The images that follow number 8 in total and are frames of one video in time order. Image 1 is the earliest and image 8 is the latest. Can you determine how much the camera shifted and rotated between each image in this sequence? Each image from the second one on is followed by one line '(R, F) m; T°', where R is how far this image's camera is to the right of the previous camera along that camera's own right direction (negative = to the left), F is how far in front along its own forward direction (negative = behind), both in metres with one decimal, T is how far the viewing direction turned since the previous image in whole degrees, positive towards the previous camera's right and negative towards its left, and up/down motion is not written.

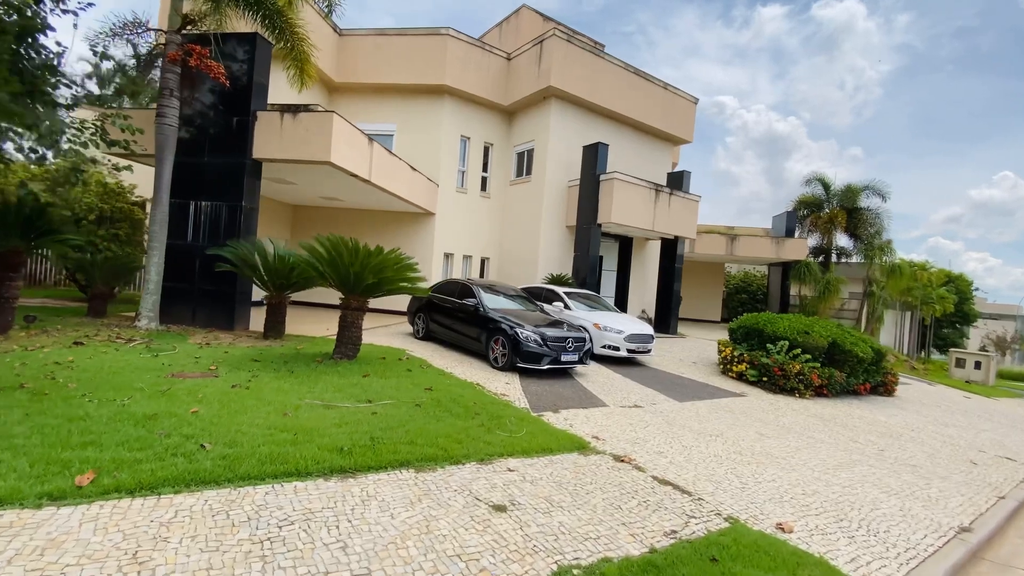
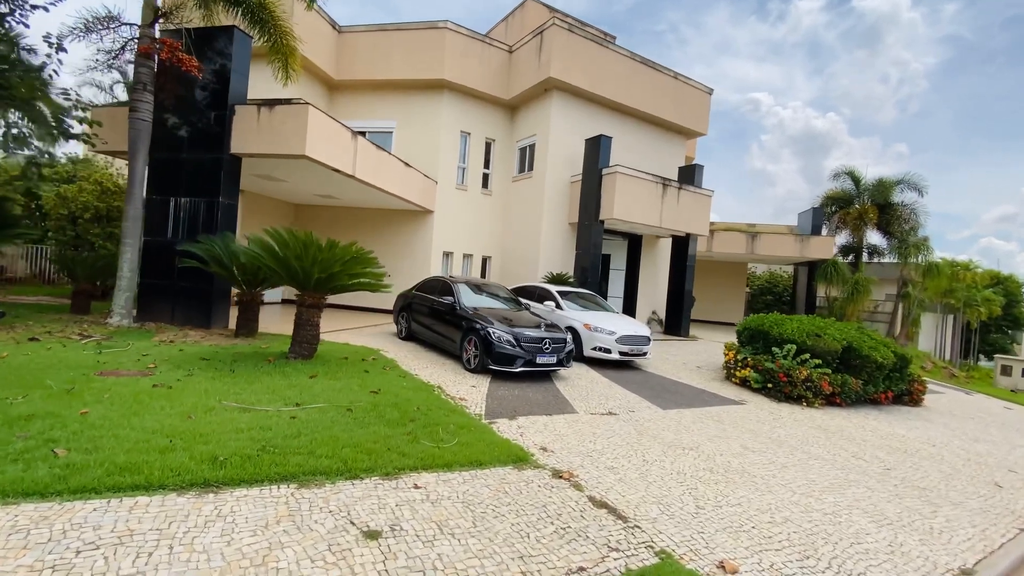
(+0.9, +0.6) m; -3°
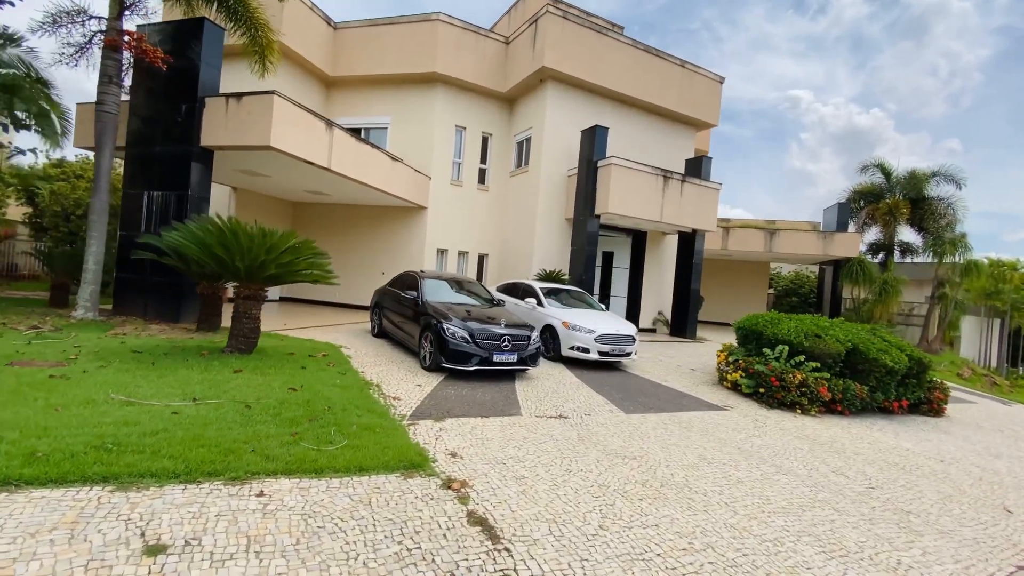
(+1.2, +0.6) m; -4°
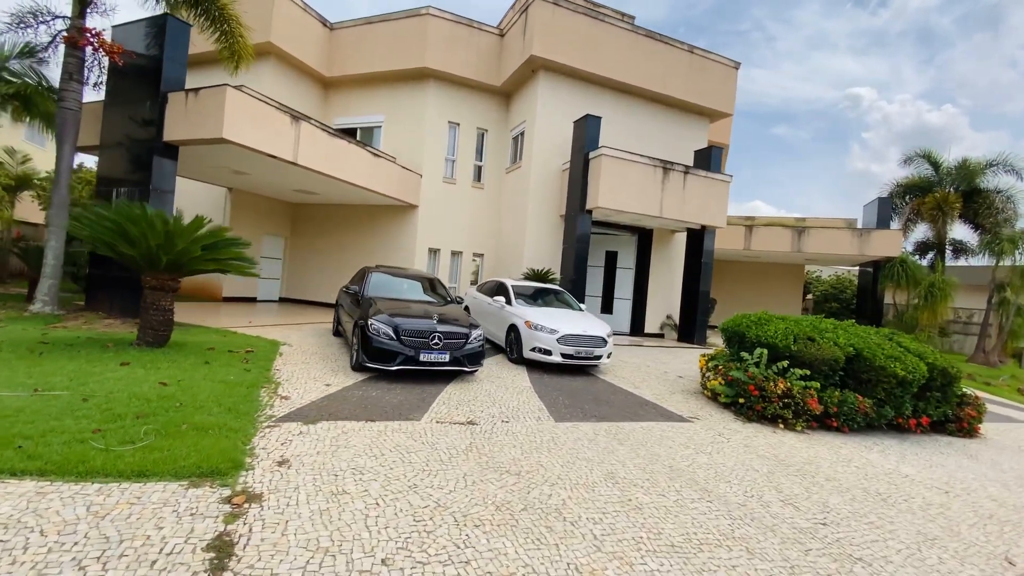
(+1.6, +0.8) m; -5°
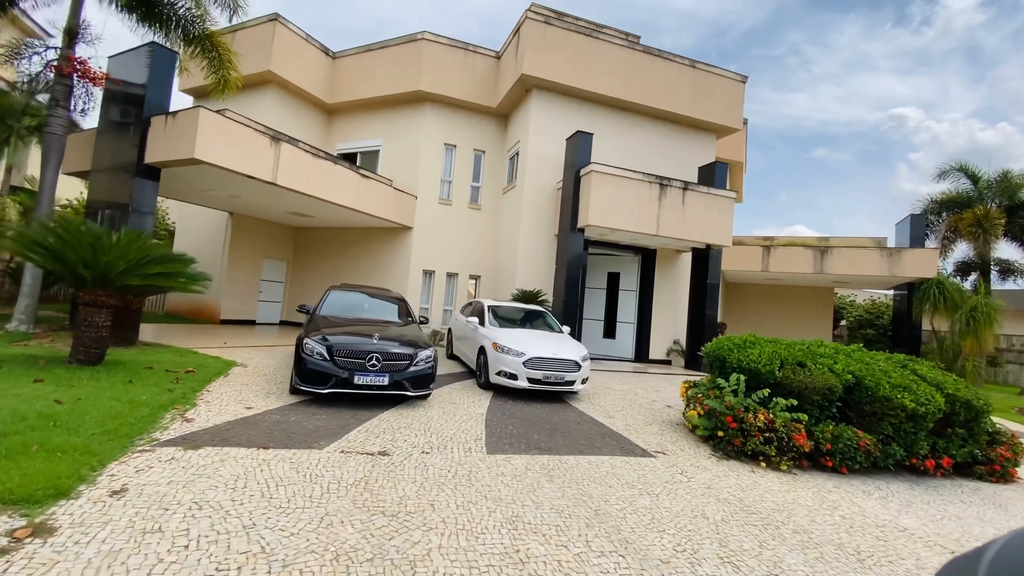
(+1.2, +0.6) m; -4°
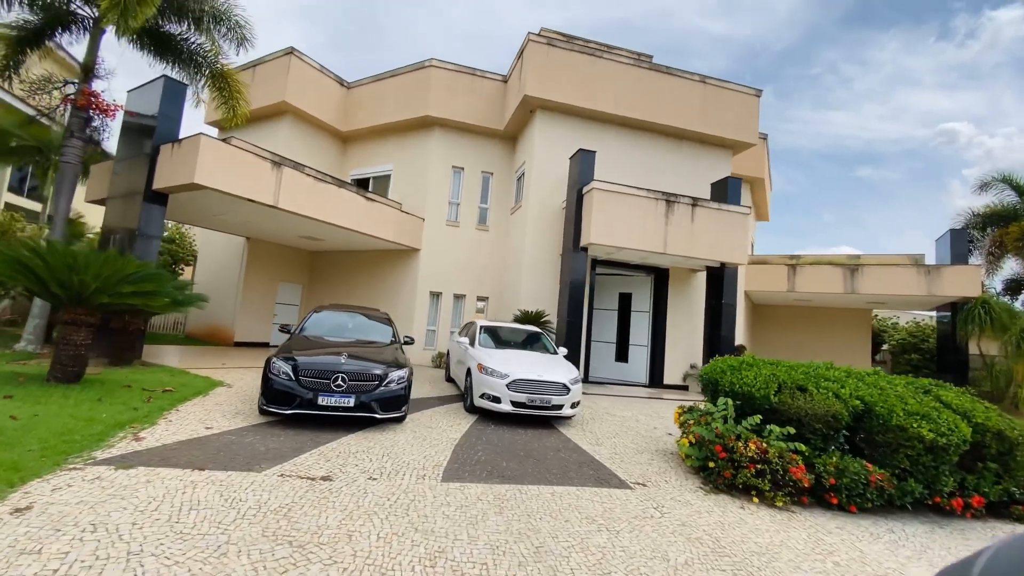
(+0.8, +0.3) m; -4°
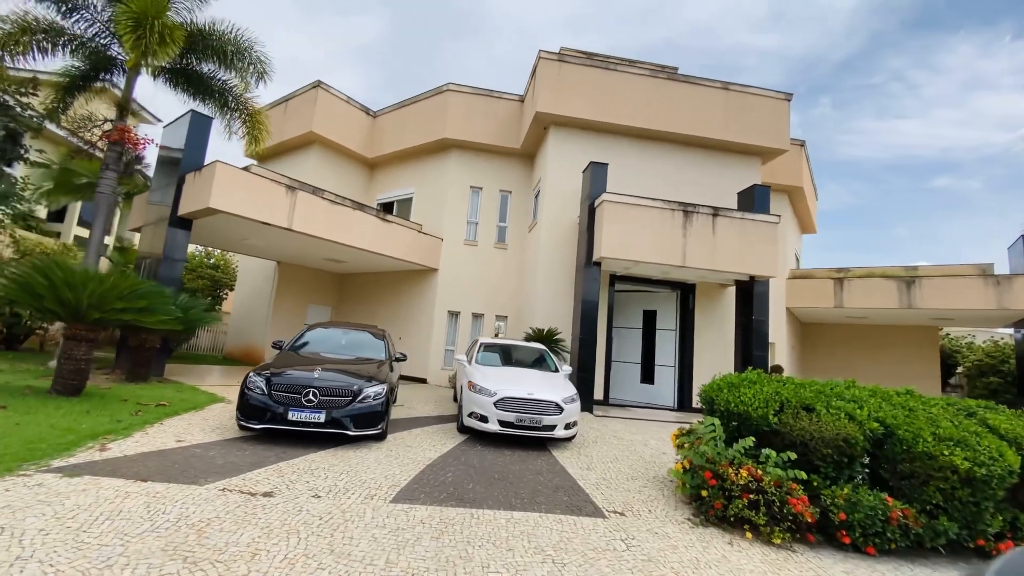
(+1.0, +0.3) m; -6°
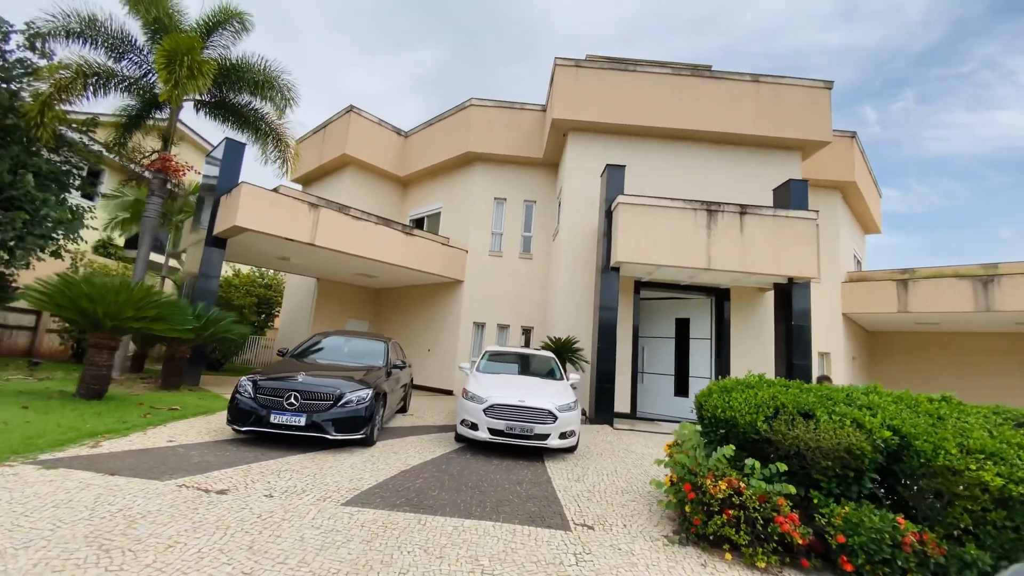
(+1.0, +0.2) m; -7°
